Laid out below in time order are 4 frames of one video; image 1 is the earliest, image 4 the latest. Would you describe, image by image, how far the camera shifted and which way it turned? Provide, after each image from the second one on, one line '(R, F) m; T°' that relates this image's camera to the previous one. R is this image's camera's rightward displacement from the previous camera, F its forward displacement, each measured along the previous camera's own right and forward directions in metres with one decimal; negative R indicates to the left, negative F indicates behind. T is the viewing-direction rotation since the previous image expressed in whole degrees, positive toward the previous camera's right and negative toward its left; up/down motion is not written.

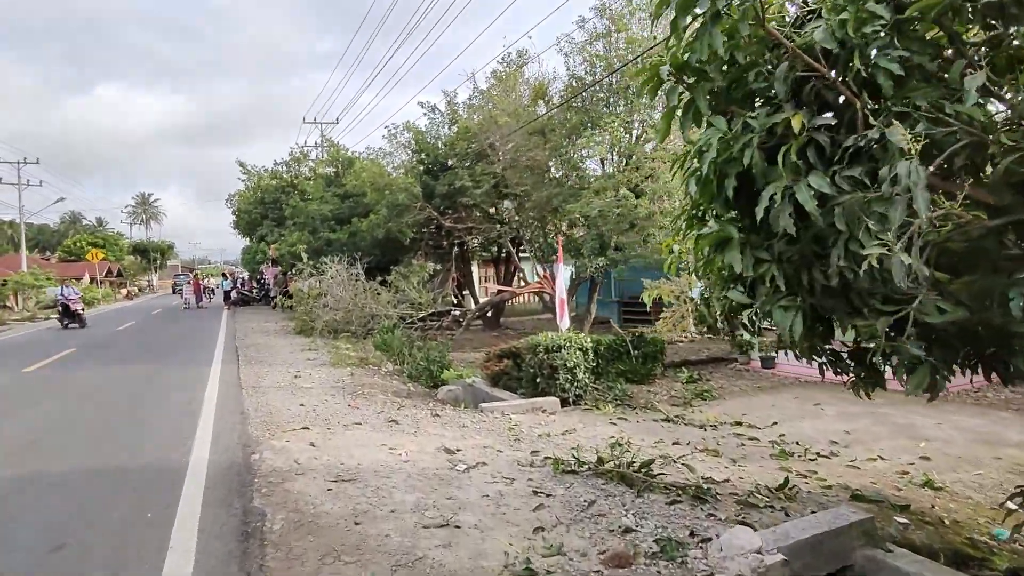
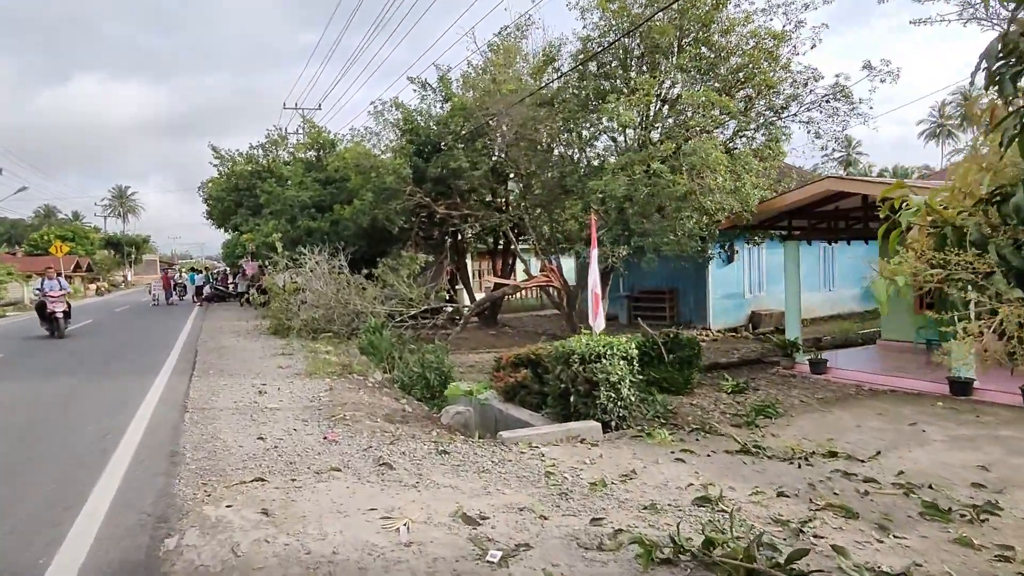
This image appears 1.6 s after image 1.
(-0.5, +2.0) m; +1°
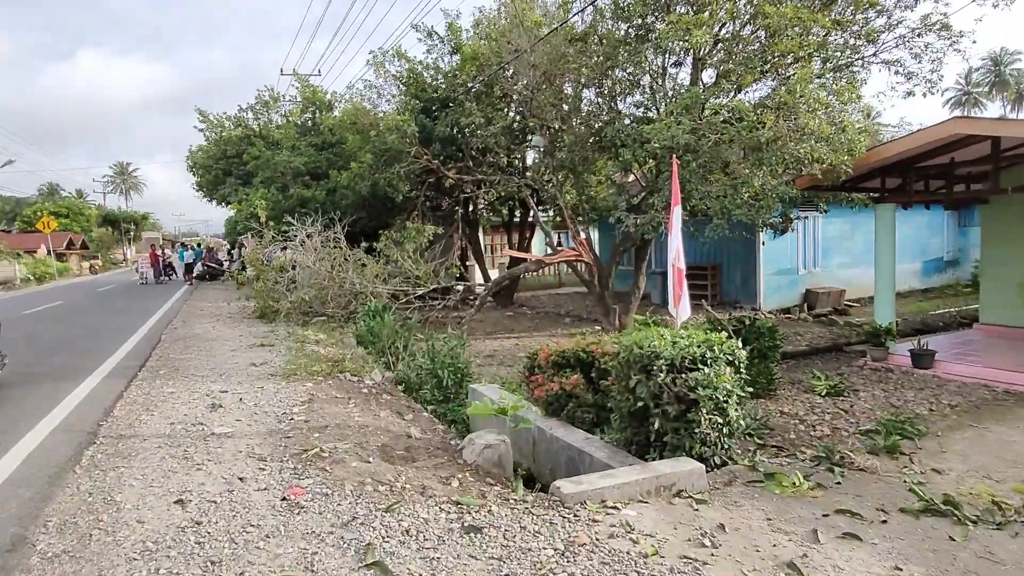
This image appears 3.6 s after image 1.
(-0.4, +2.3) m; -1°
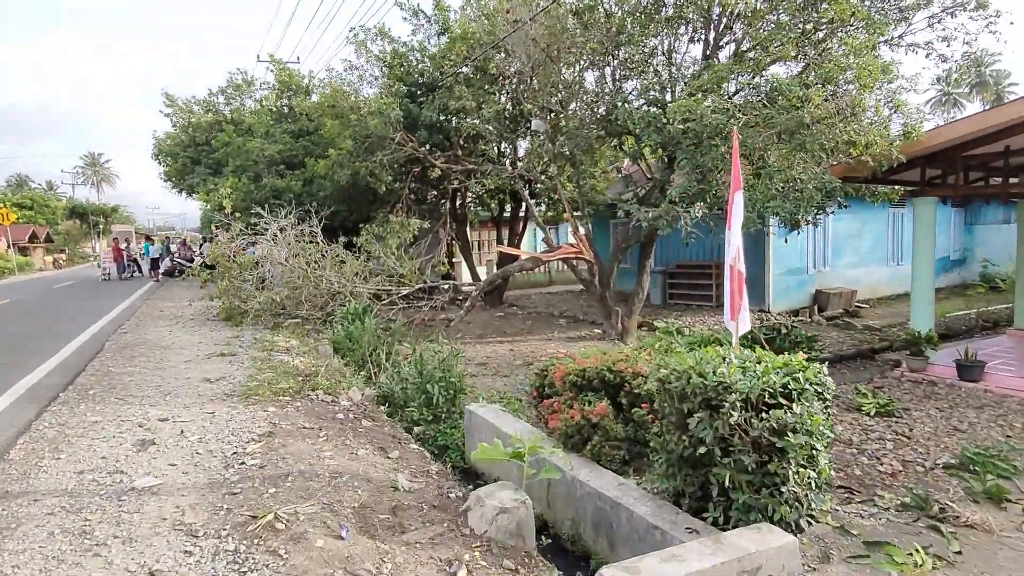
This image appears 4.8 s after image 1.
(-0.2, +1.2) m; +2°
